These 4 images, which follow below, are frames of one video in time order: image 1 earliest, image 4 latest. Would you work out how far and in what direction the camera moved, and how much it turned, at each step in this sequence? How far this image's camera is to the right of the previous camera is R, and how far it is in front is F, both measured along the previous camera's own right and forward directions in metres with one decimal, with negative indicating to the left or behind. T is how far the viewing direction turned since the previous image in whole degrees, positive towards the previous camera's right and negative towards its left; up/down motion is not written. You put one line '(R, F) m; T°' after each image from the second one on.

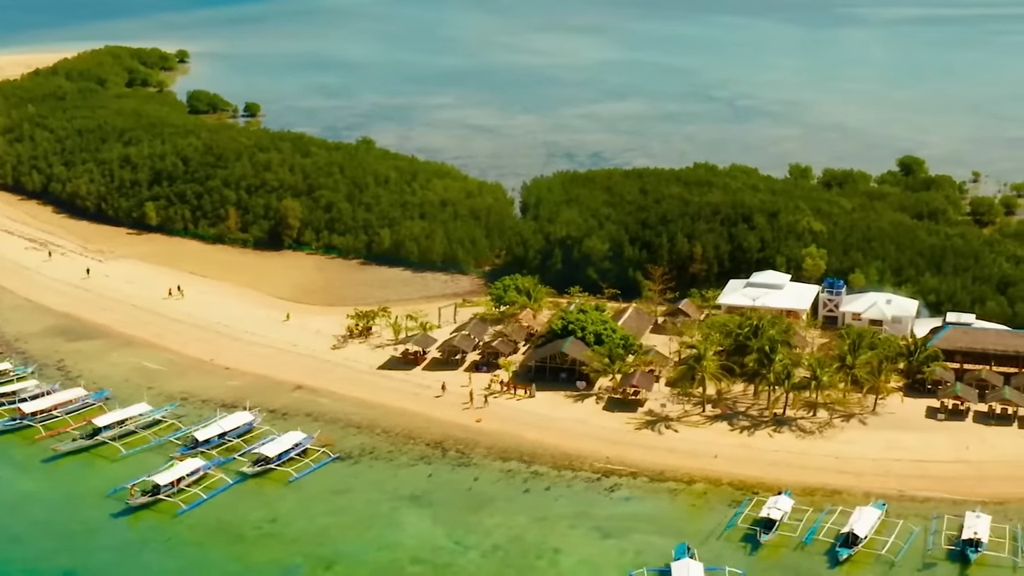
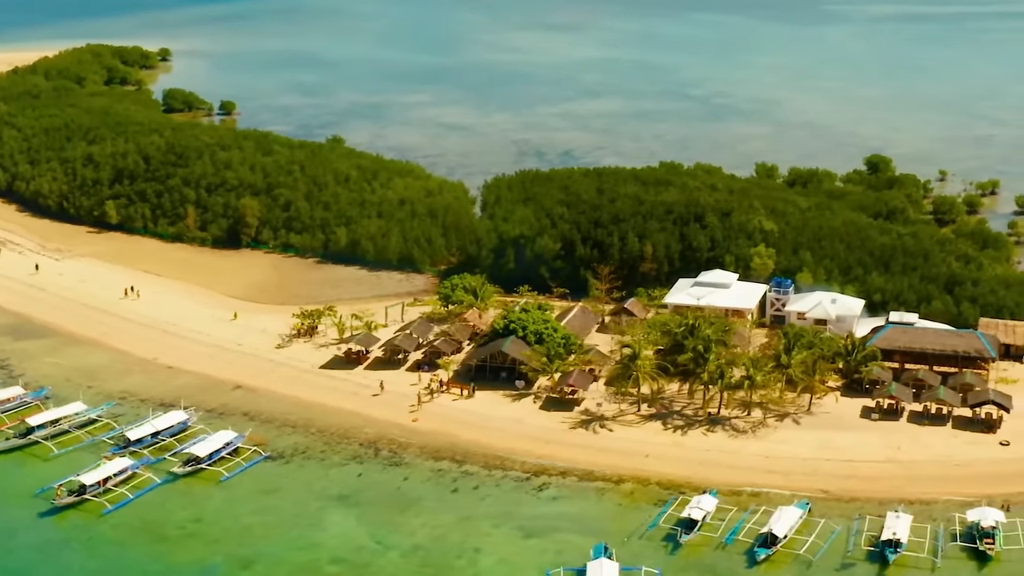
(+1.4, +0.1) m; +1°
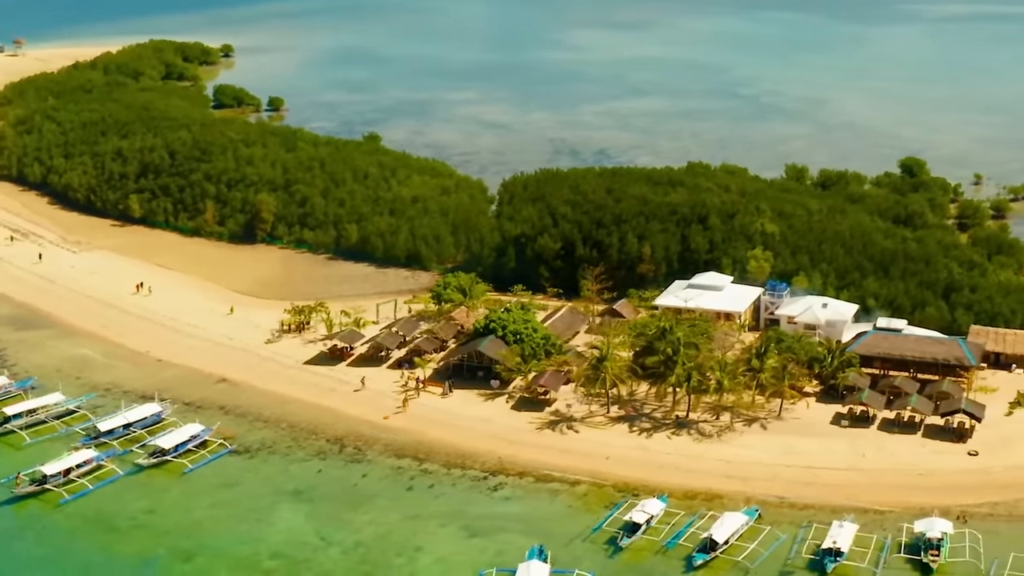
(+2.6, +0.1) m; -2°
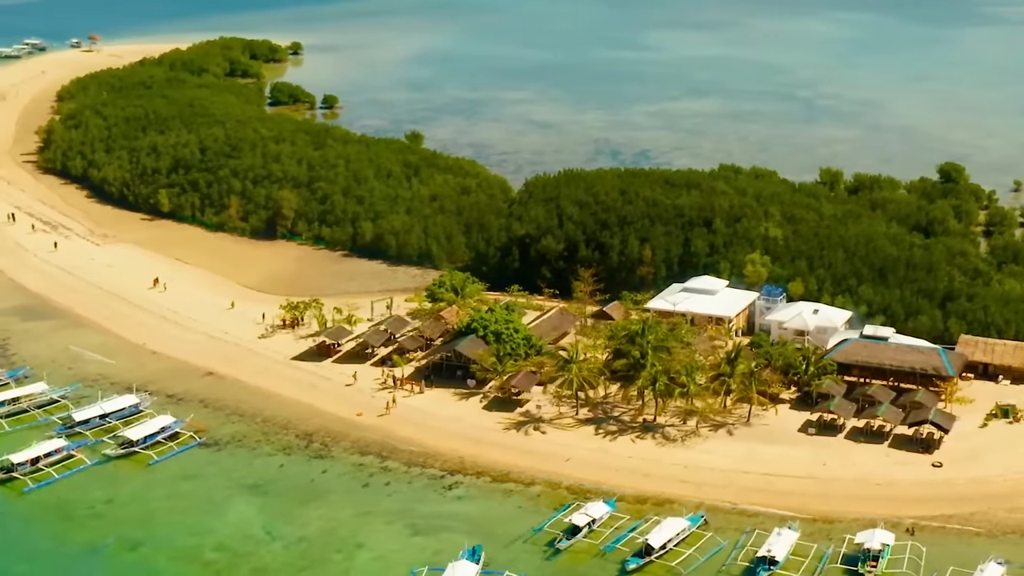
(+2.7, -0.1) m; -3°
